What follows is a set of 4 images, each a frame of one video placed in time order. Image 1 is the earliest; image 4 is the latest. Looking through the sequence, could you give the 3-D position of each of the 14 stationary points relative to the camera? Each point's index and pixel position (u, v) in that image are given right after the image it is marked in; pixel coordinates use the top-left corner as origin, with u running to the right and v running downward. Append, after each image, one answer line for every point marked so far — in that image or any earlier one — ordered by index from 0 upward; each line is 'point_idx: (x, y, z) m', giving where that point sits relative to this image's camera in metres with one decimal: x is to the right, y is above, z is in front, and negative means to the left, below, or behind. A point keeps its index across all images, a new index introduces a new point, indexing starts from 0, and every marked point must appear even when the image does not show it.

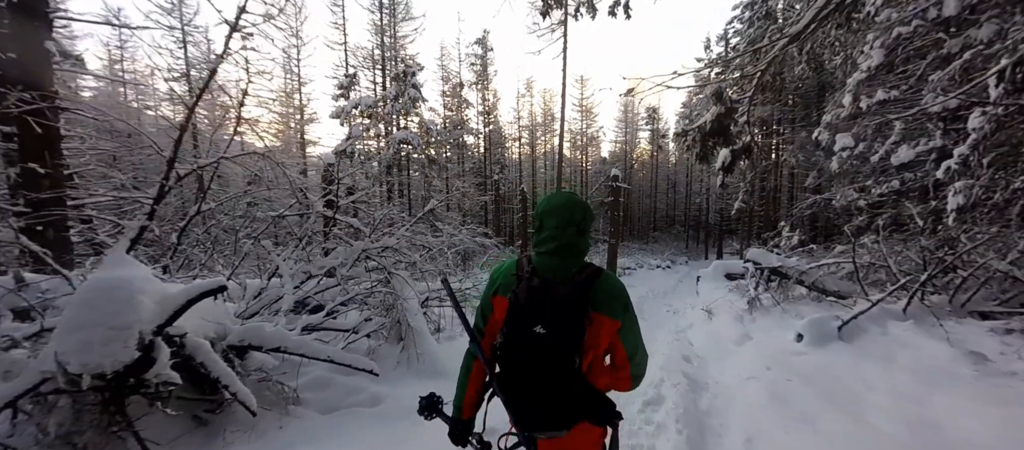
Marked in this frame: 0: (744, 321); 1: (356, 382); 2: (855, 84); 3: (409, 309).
0: (+4.4, -1.8, +6.9) m
1: (-1.8, -1.8, +4.1) m
2: (+6.7, +2.8, +7.2) m
3: (-1.4, -1.1, +5.0) m
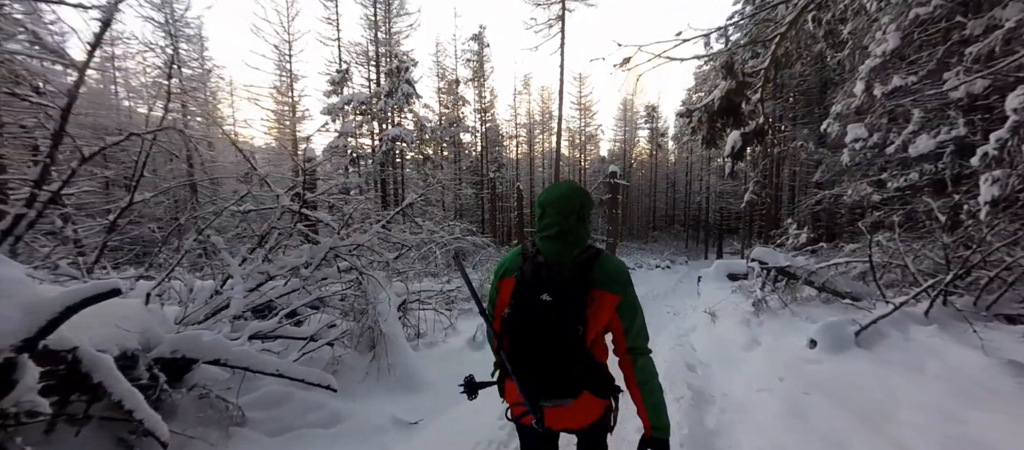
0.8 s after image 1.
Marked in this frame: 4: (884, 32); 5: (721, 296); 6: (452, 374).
0: (+4.2, -1.7, +6.5) m
1: (-1.9, -1.7, +3.6) m
2: (+6.5, +2.8, +6.7) m
3: (-1.6, -1.1, +4.5) m
4: (+6.5, +3.4, +6.5) m
5: (+5.4, -1.8, +9.5) m
6: (-0.7, -1.9, +4.6) m
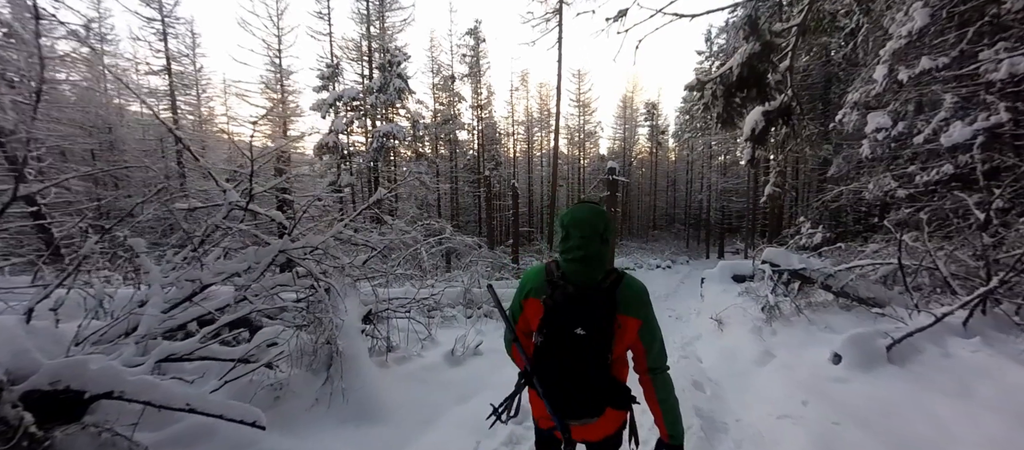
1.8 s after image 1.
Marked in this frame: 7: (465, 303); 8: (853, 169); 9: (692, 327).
0: (+4.0, -1.7, +5.8) m
1: (-2.2, -1.7, +3.0) m
2: (+6.3, +2.8, +6.1) m
3: (-1.8, -1.1, +3.9) m
4: (+6.3, +3.4, +5.8) m
5: (+5.2, -1.8, +8.9) m
6: (-1.0, -1.9, +4.0) m
7: (-0.9, -1.5, +6.9) m
8: (+7.6, +1.2, +8.2) m
9: (+3.9, -2.2, +7.9) m
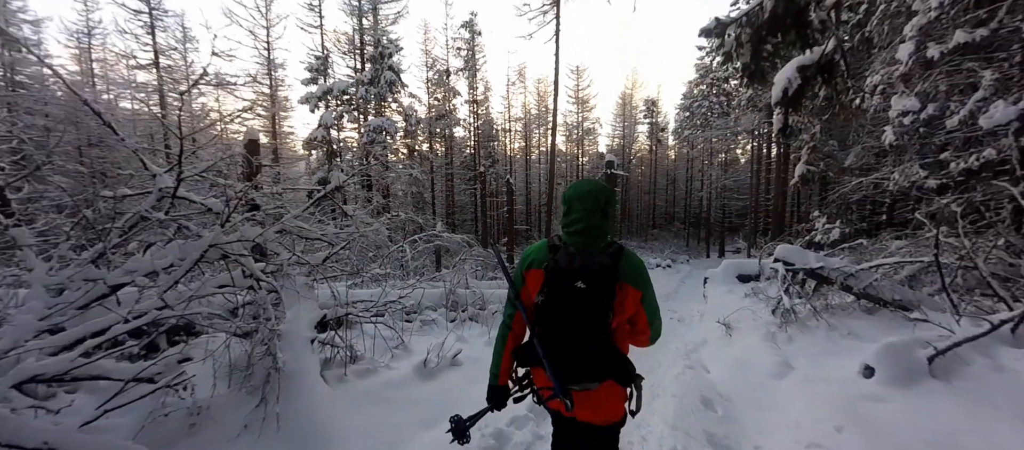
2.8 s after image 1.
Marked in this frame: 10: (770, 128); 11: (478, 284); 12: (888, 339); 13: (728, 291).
0: (+3.8, -1.6, +5.2) m
1: (-2.4, -1.6, +2.4) m
2: (+6.1, +2.9, +5.5) m
3: (-2.0, -1.0, +3.3) m
4: (+6.1, +3.5, +5.2) m
5: (+5.0, -1.7, +8.3) m
6: (-1.2, -1.8, +3.3) m
7: (-1.1, -1.4, +6.3) m
8: (+7.4, +1.3, +7.6) m
9: (+3.7, -2.1, +7.3) m
10: (+13.7, +5.1, +19.5) m
11: (-0.7, -1.3, +8.1) m
12: (+4.3, -1.3, +4.2) m
13: (+5.4, -1.7, +9.3) m
